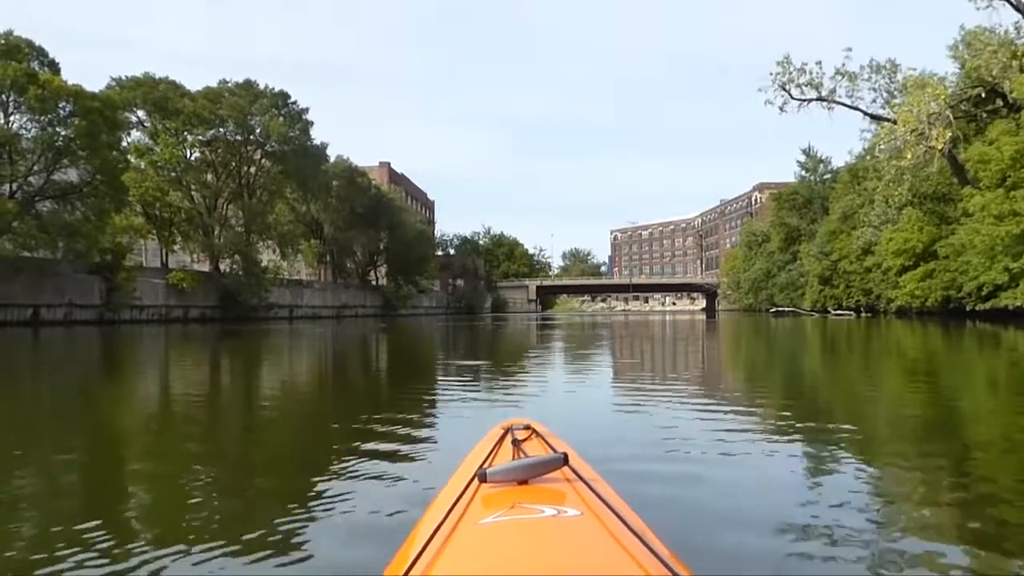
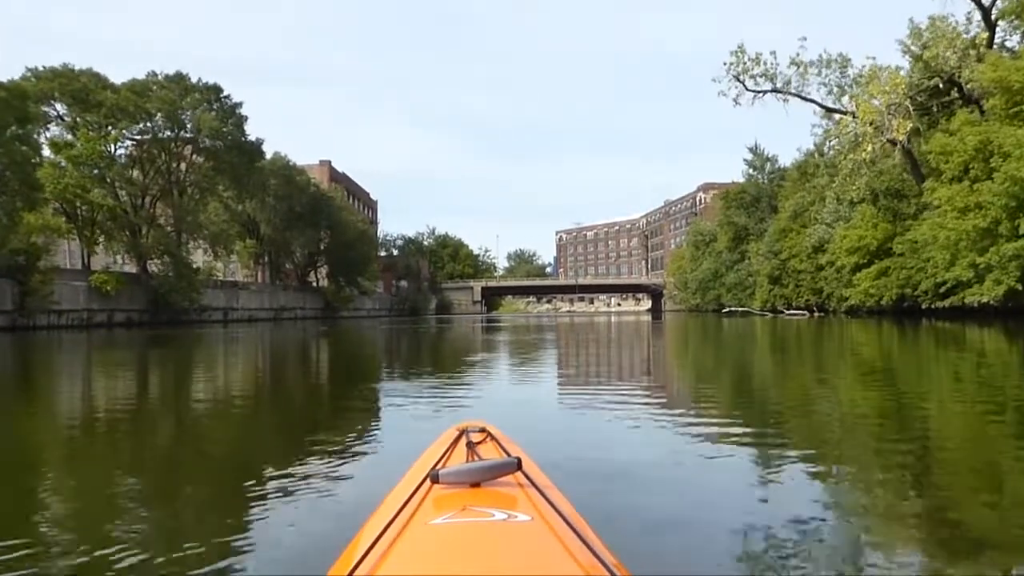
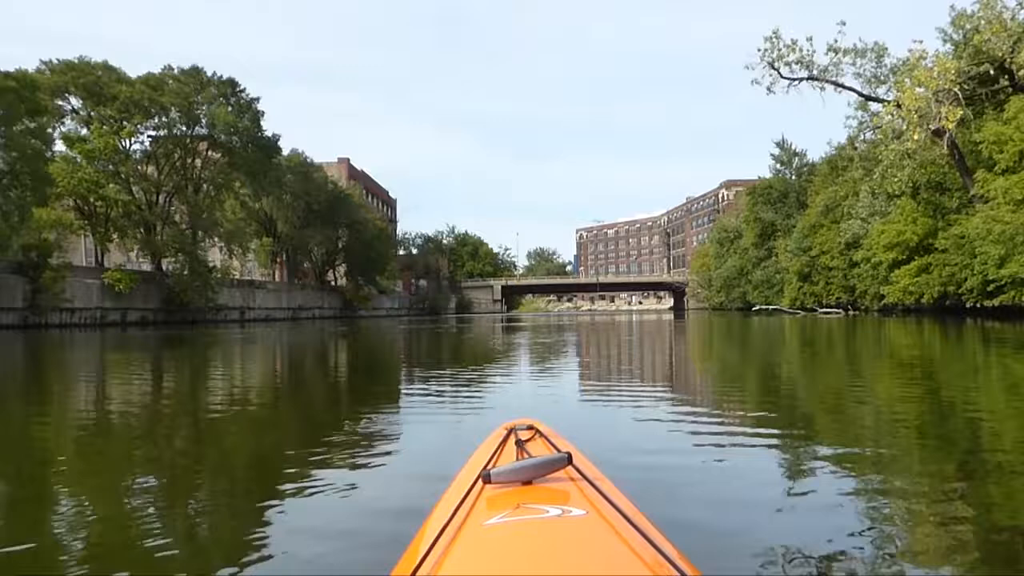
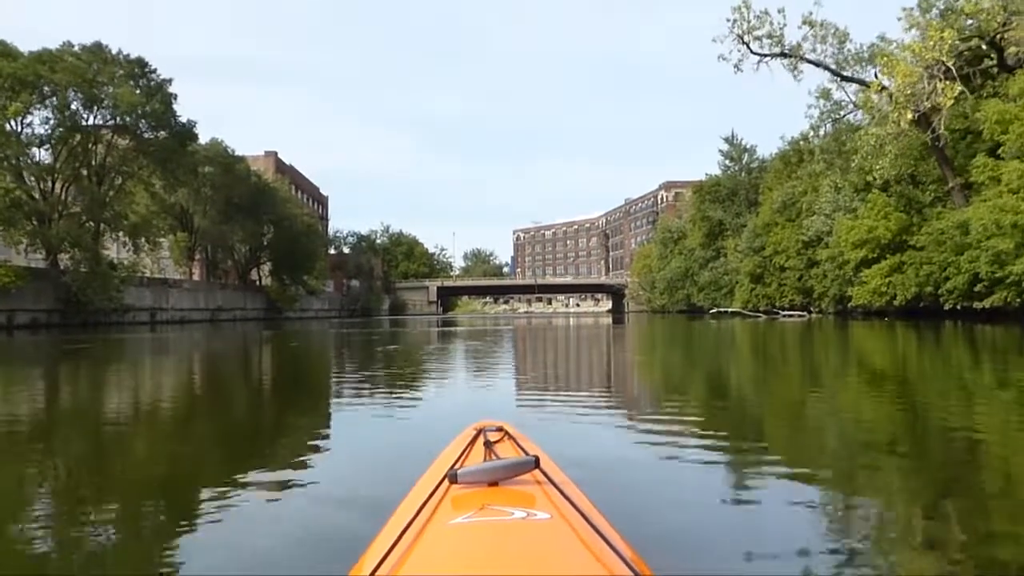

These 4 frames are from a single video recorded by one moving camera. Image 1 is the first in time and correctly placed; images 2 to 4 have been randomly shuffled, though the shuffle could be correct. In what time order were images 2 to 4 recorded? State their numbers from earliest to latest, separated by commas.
2, 3, 4
